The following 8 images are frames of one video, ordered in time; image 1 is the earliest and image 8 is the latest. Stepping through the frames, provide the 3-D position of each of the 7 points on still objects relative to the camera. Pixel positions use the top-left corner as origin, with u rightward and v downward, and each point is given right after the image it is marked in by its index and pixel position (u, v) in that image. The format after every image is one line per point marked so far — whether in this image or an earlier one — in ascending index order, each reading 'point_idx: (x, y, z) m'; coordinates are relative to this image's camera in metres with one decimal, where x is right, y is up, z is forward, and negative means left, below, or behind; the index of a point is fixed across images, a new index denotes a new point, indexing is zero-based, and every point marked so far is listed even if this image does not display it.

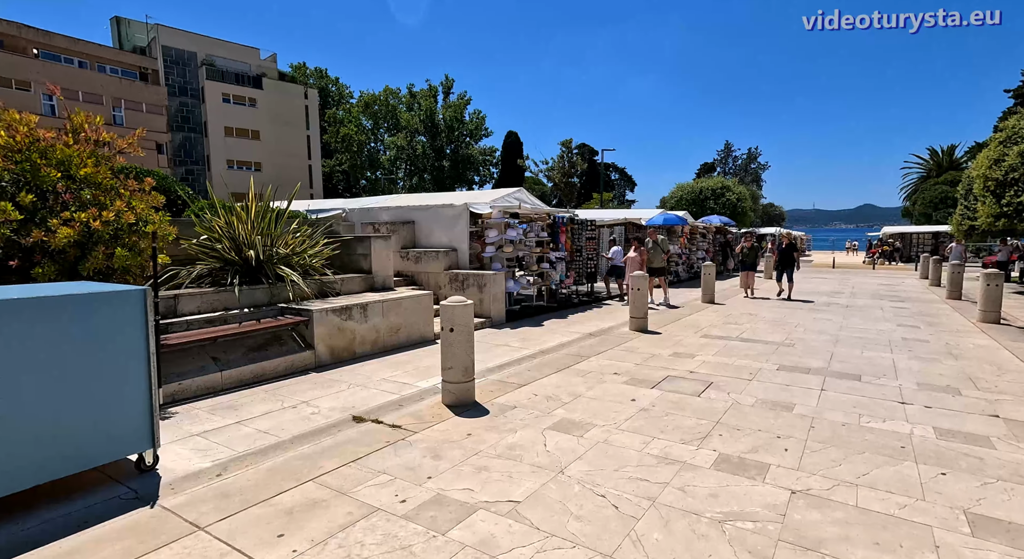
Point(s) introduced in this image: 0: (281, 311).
0: (-3.0, -0.4, +7.7) m
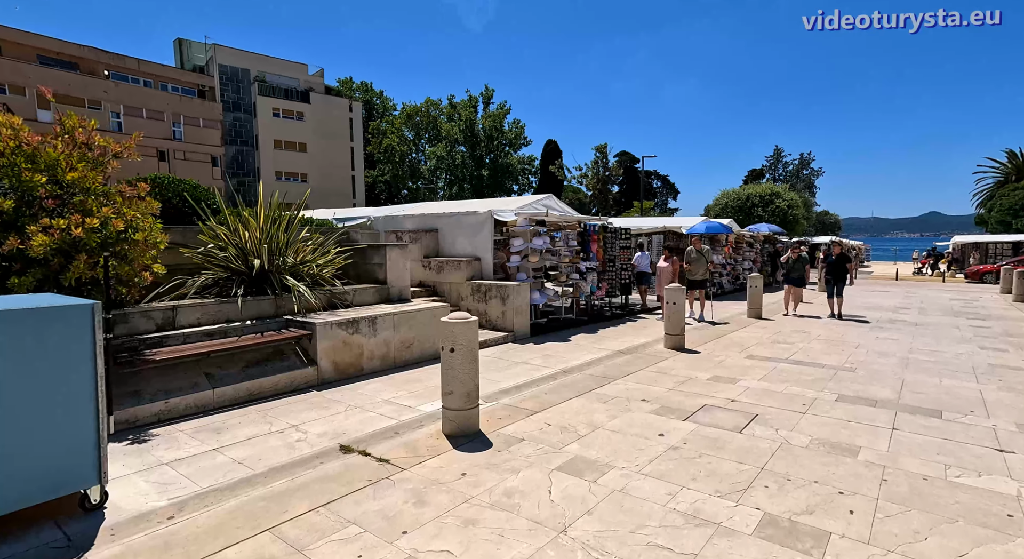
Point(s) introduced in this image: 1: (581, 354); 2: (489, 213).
0: (-2.8, -0.5, +7.2) m
1: (+1.1, -1.1, +8.9) m
2: (-0.4, +1.3, +10.9) m
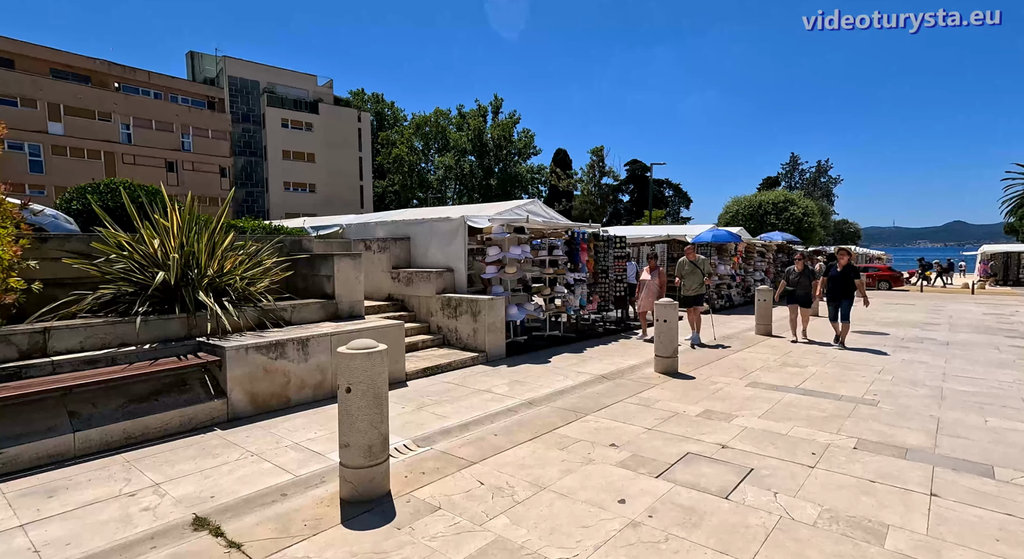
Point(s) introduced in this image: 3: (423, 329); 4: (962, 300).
0: (-3.3, -0.7, +6.1) m
1: (+0.6, -1.3, +7.7) m
2: (-0.8, +1.0, +9.7) m
3: (-1.4, -0.8, +9.4) m
4: (+14.9, -0.8, +19.3) m
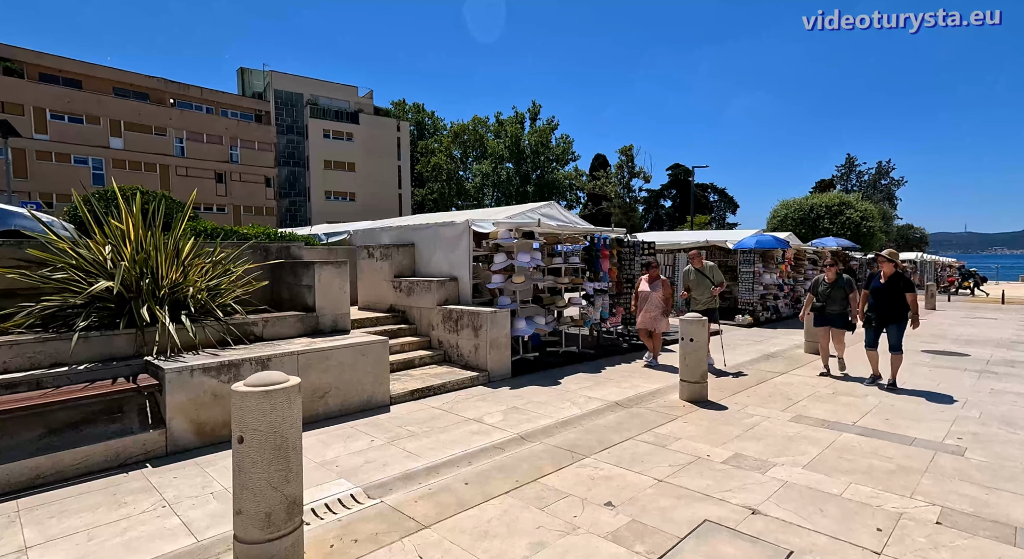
0: (-3.4, -0.8, +5.3) m
1: (+0.6, -1.4, +6.6) m
2: (-0.7, +0.9, +8.8) m
3: (-1.3, -0.9, +8.4) m
4: (+15.7, -1.1, +17.2) m
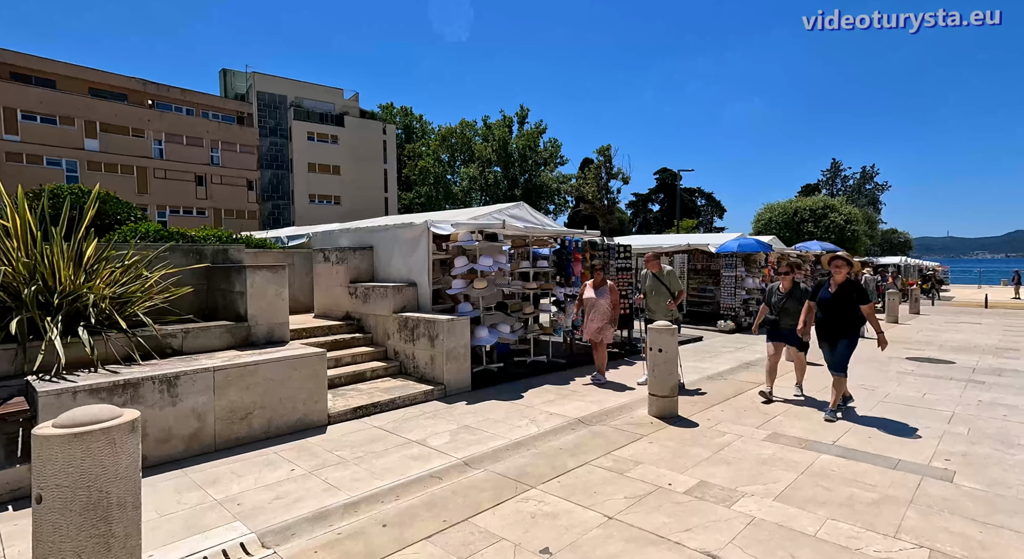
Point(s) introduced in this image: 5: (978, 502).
0: (-3.9, -0.9, +4.7) m
1: (+0.1, -1.5, +6.0) m
2: (-1.2, +0.8, +8.2) m
3: (-1.8, -1.0, +7.8) m
4: (+15.0, -1.2, +16.8) m
5: (+3.6, -1.8, +4.6) m
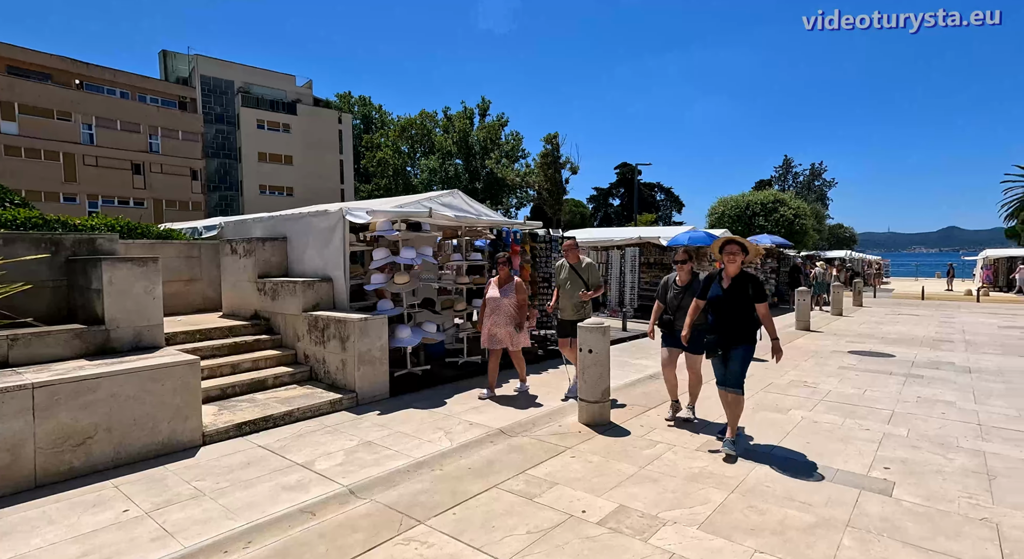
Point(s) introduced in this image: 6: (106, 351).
0: (-4.6, -0.8, +3.8) m
1: (-0.7, -1.5, +5.4) m
2: (-2.2, +0.9, +7.5) m
3: (-2.7, -1.0, +7.1) m
4: (+13.5, -1.0, +17.1) m
5: (+2.9, -1.7, +4.2) m
6: (-3.5, -0.6, +5.0) m
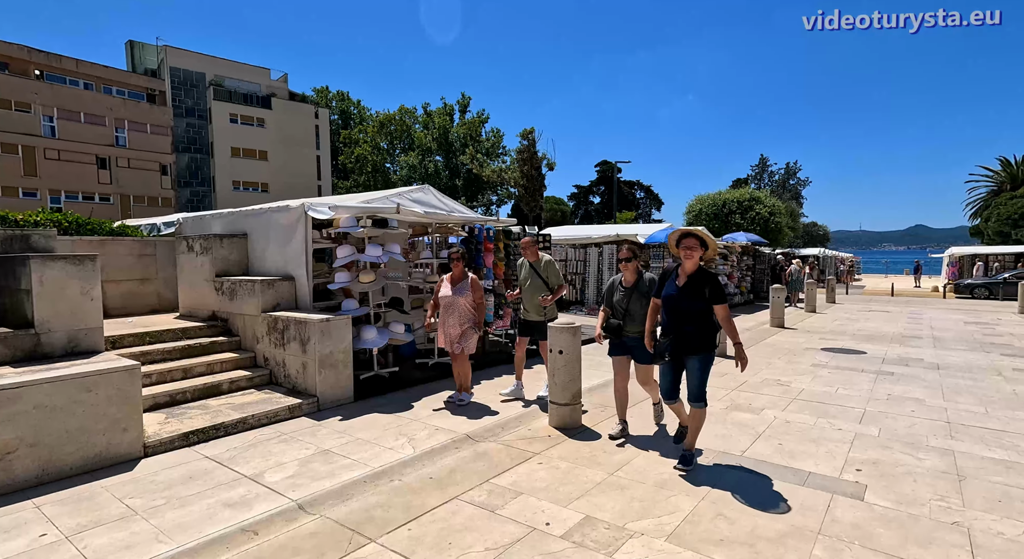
0: (-4.9, -0.9, +3.4) m
1: (-1.0, -1.5, +5.1) m
2: (-2.6, +0.9, +7.2) m
3: (-3.1, -1.0, +6.8) m
4: (+12.7, -0.9, +17.4) m
5: (+2.6, -1.7, +4.0) m
6: (-3.8, -0.6, +4.7) m
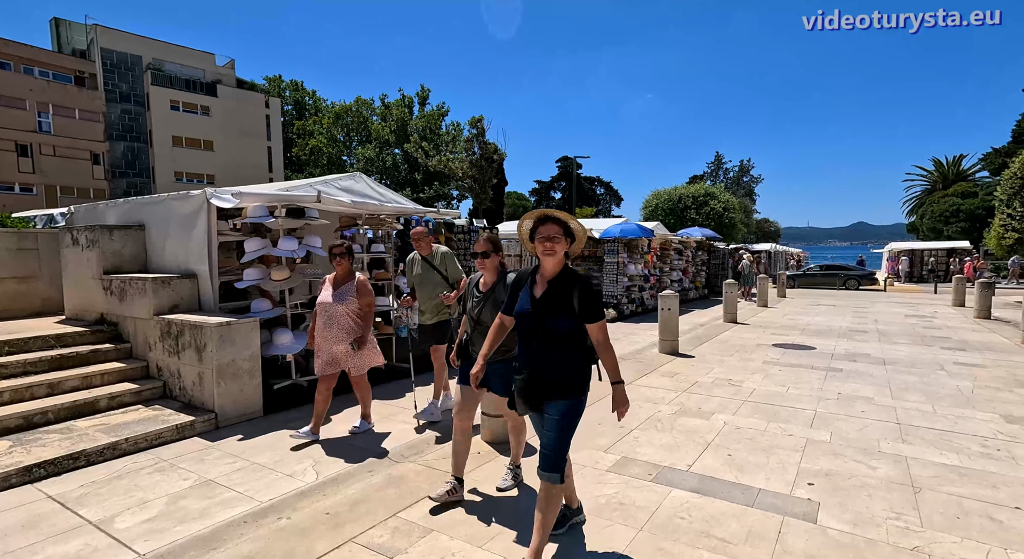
0: (-5.4, -0.9, +2.5) m
1: (-1.7, -1.5, +4.5) m
2: (-3.3, +0.9, +6.3) m
3: (-3.8, -0.9, +5.9) m
4: (+11.3, -0.8, +17.6) m
5: (+2.1, -1.7, +3.6) m
6: (-4.3, -0.6, +3.8) m
